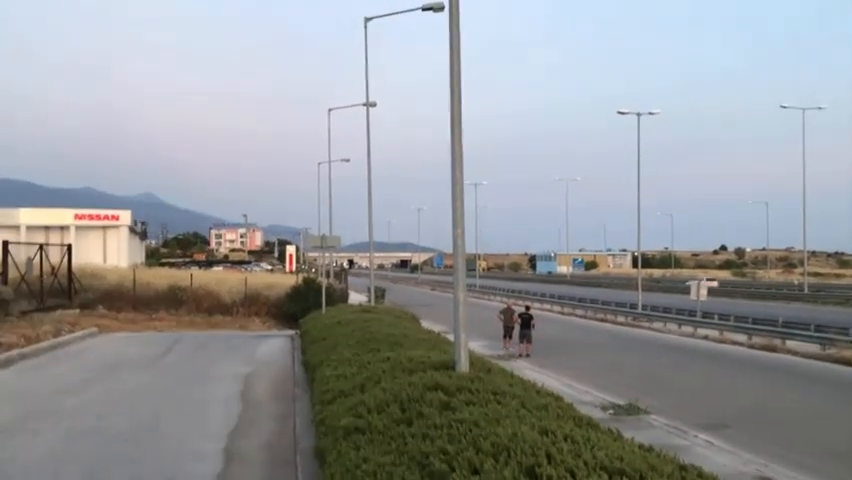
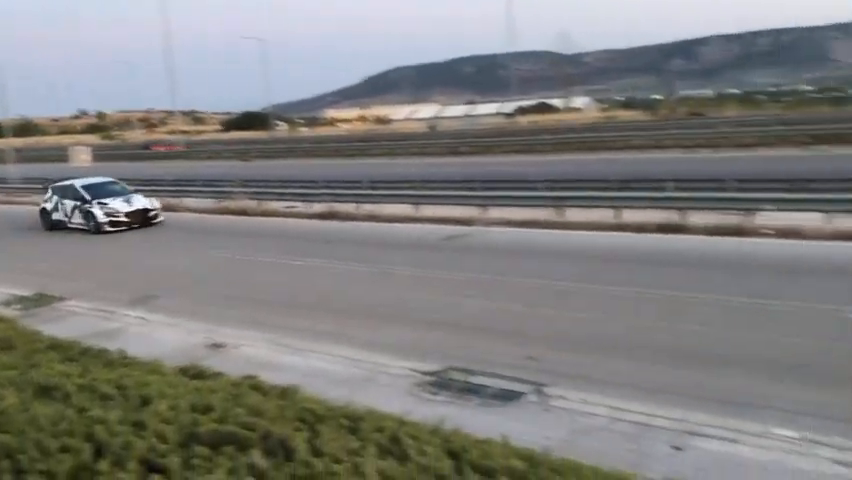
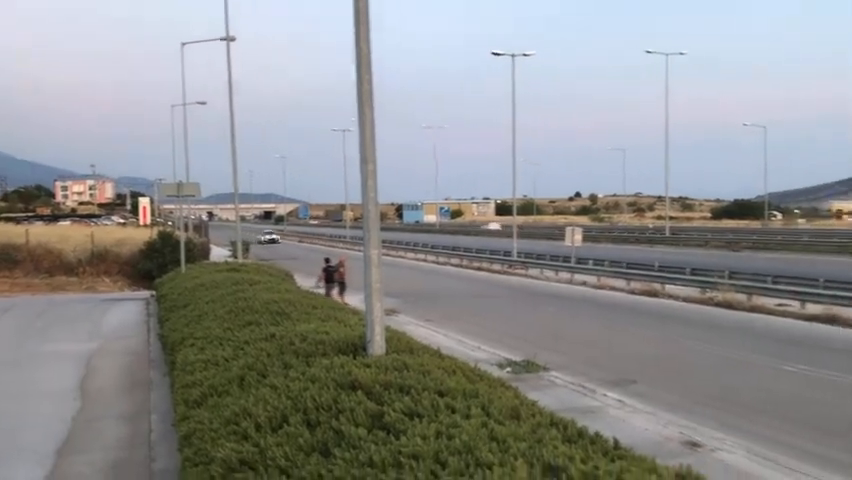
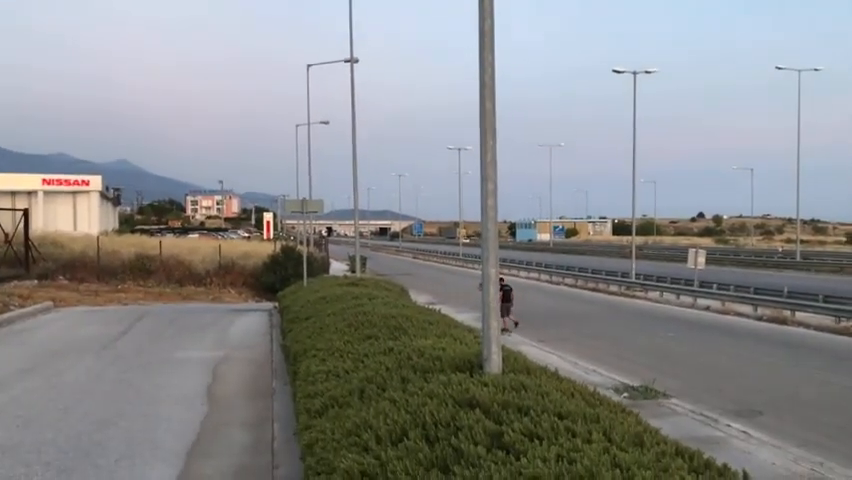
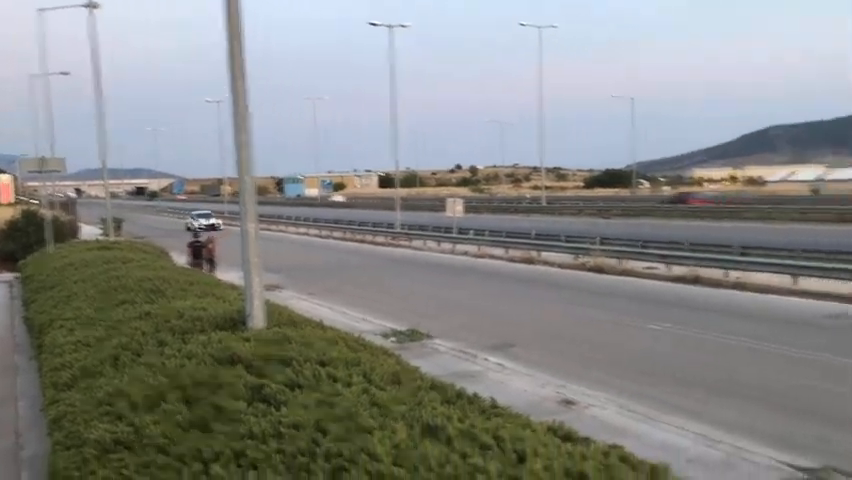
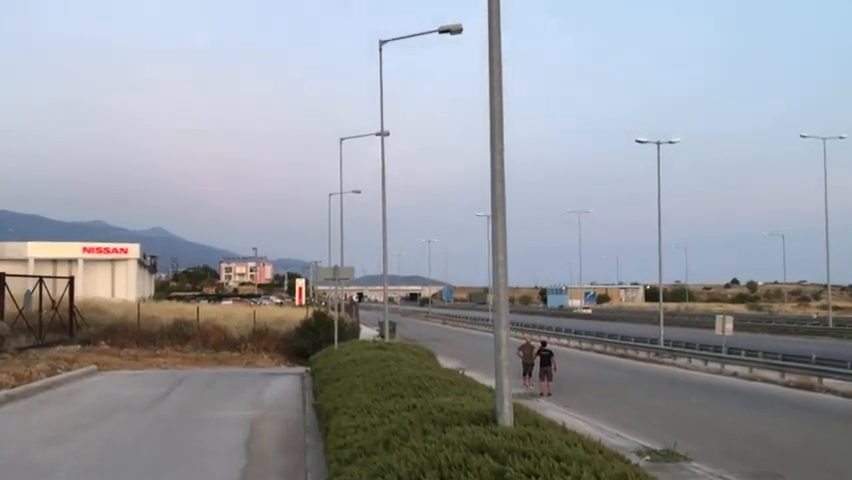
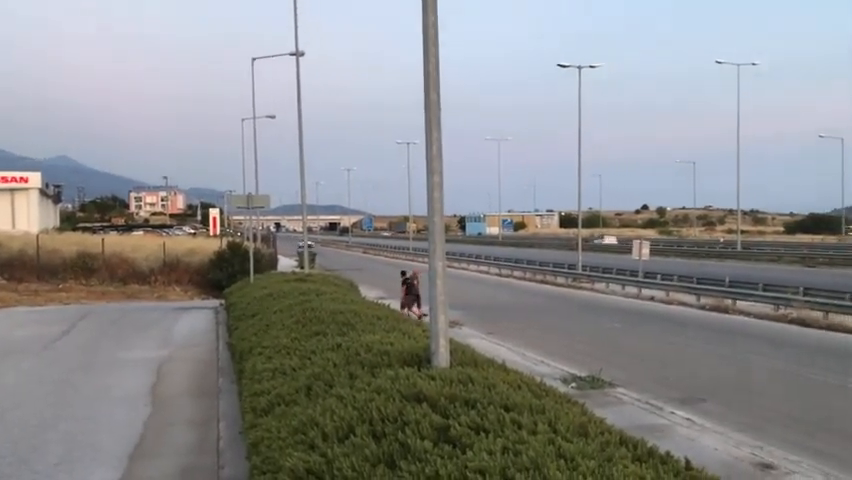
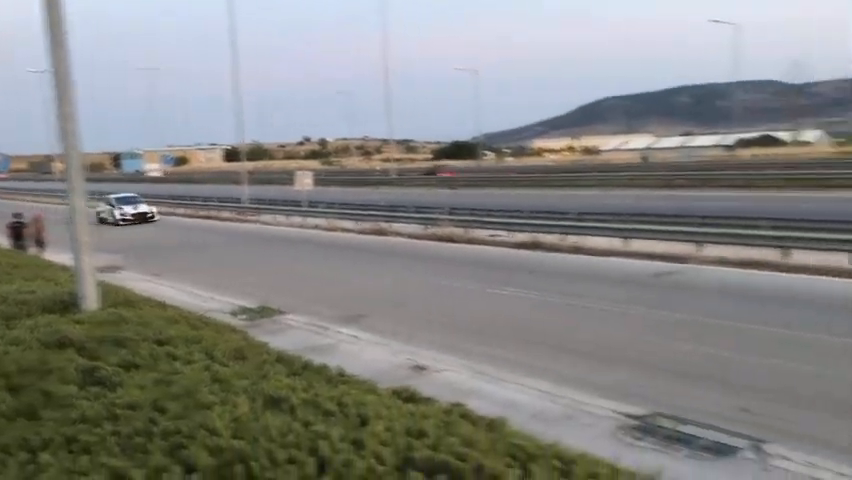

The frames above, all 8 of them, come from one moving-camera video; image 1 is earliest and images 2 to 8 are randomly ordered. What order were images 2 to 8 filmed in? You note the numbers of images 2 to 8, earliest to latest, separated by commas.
6, 4, 7, 3, 5, 8, 2
